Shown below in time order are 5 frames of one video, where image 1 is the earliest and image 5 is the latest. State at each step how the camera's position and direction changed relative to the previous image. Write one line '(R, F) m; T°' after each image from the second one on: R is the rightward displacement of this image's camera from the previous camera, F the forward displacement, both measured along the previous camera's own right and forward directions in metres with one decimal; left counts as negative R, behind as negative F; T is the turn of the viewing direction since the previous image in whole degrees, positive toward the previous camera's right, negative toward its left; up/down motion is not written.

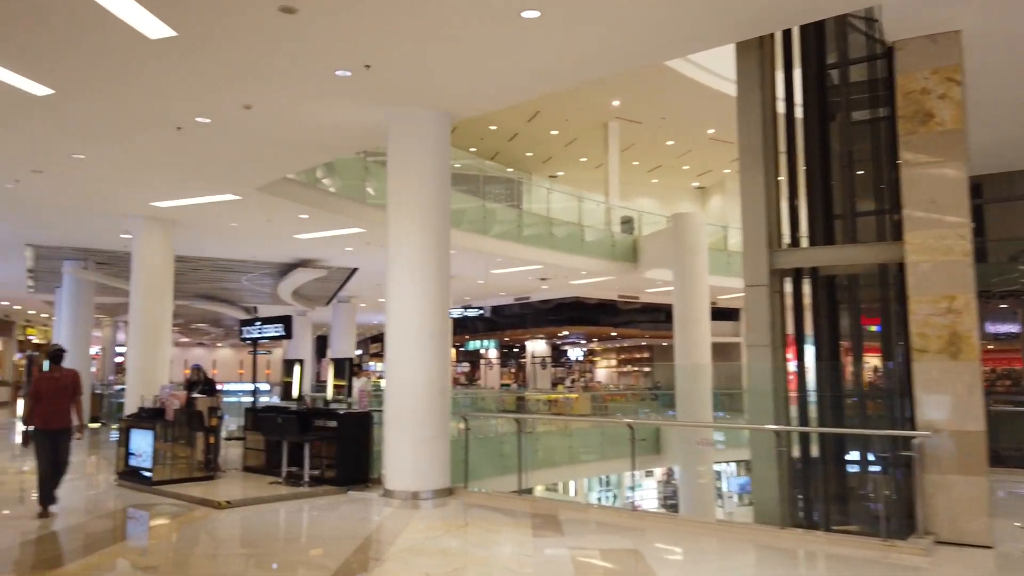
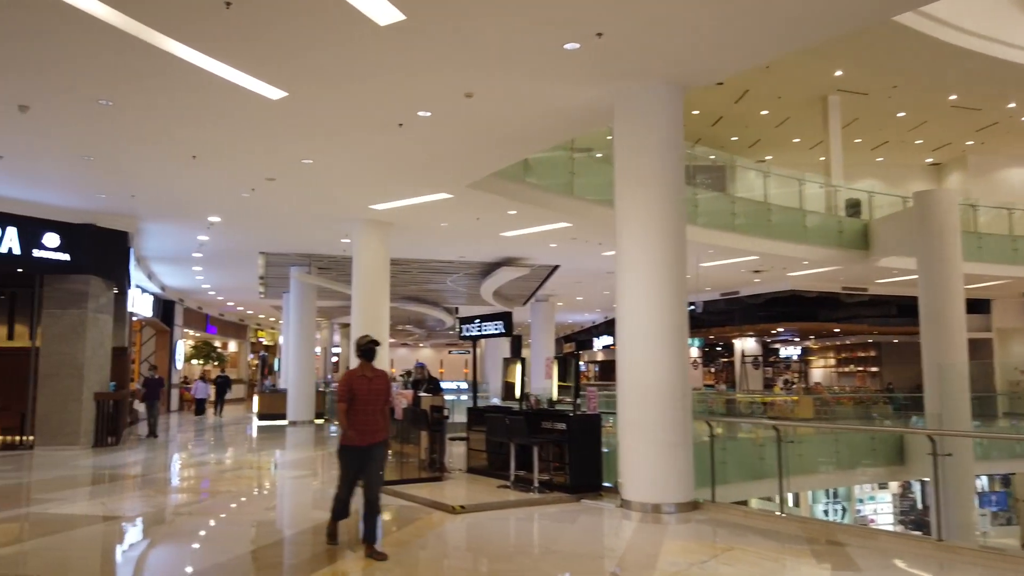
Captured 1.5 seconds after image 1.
(-0.5, +0.6) m; -14°
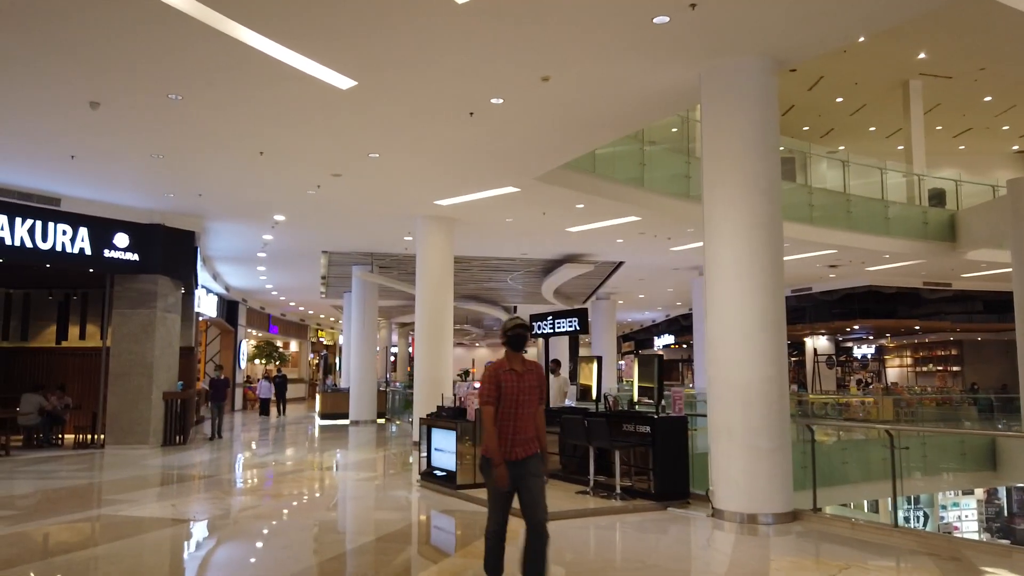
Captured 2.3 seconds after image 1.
(-0.2, +0.4) m; -4°
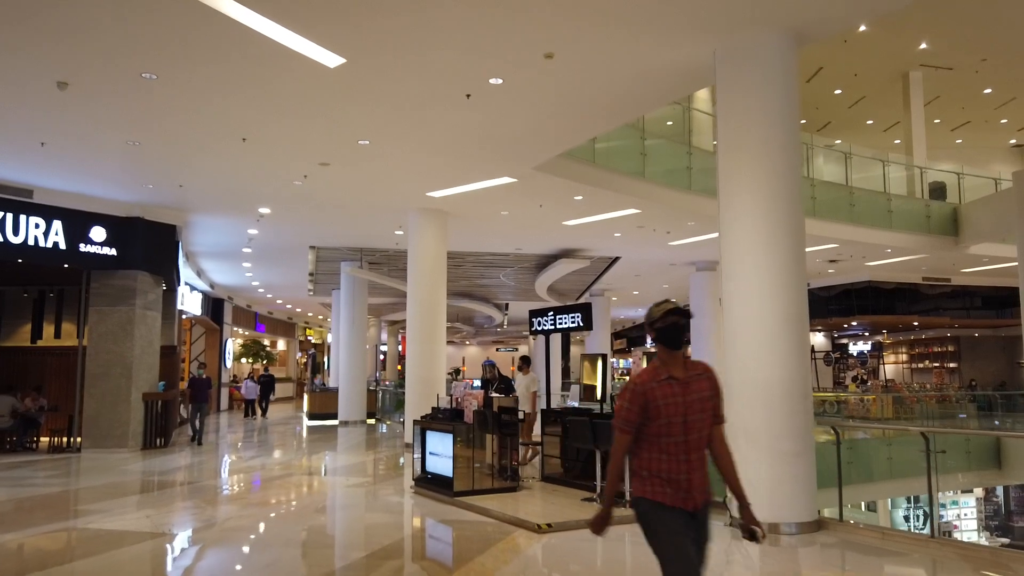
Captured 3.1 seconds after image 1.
(-0.1, +0.4) m; +1°
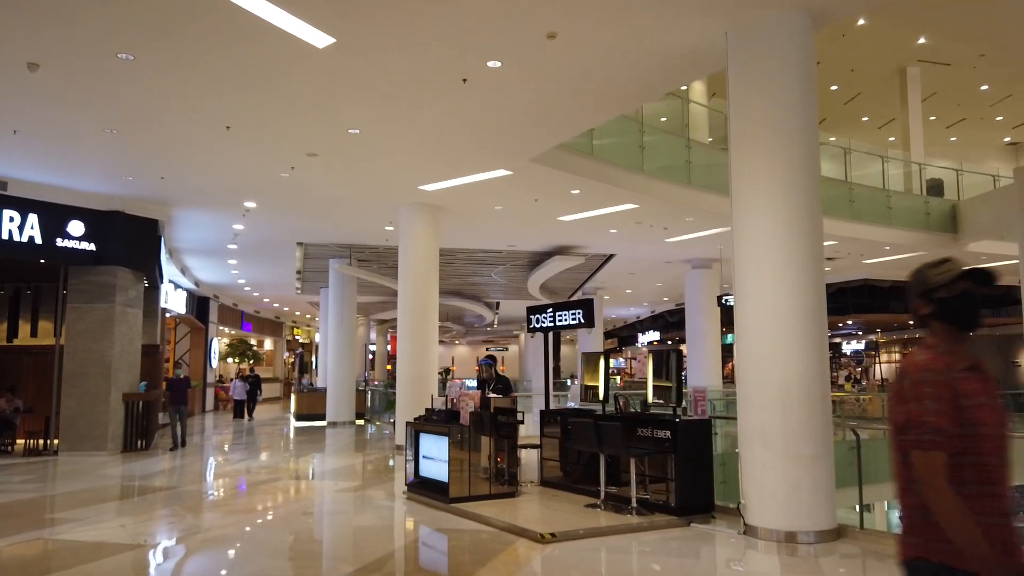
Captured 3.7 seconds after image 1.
(-0.1, +0.3) m; +1°
